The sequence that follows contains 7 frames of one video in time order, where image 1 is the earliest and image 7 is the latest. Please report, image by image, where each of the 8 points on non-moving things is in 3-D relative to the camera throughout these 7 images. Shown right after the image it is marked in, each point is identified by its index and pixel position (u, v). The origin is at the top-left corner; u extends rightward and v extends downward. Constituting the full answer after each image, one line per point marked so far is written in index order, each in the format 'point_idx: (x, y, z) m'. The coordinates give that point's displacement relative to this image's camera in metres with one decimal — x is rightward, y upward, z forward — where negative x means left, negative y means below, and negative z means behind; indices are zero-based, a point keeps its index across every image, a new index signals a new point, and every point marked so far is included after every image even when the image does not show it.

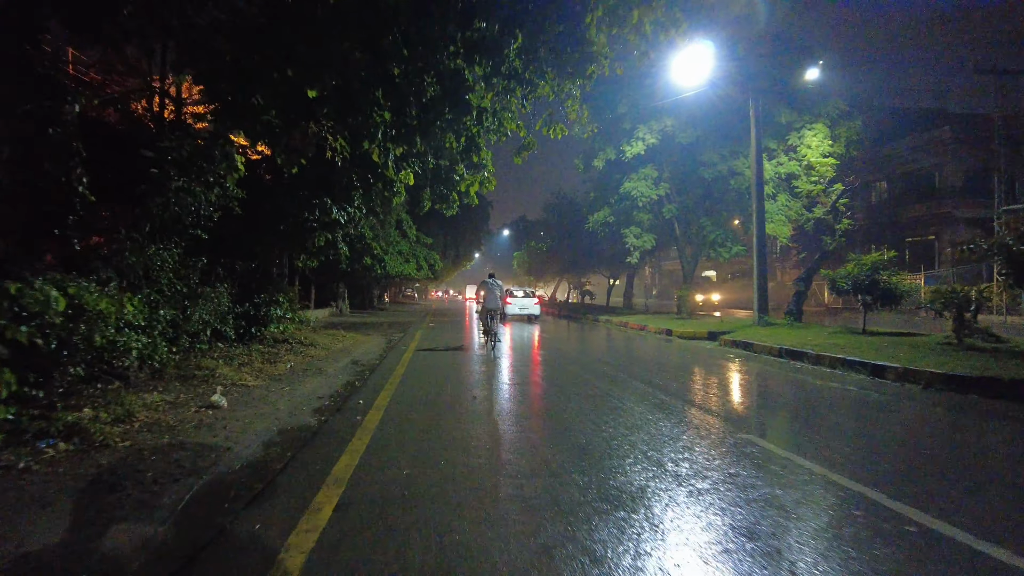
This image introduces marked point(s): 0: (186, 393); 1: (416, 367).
0: (-3.9, -1.2, +7.7) m
1: (-1.9, -1.5, +12.8) m
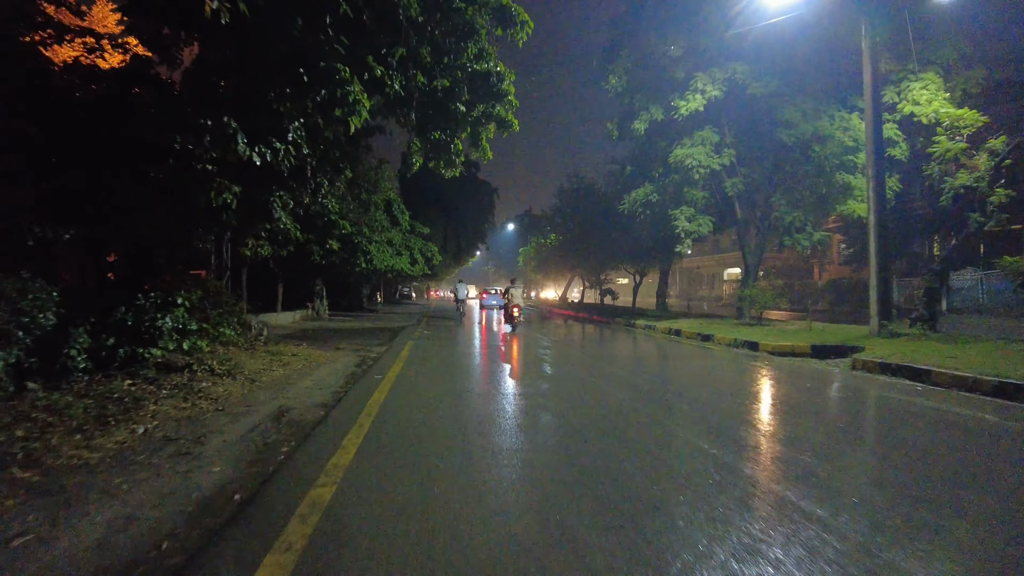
0: (-3.3, -1.2, +2.2) m
1: (-1.4, -1.4, +7.4) m
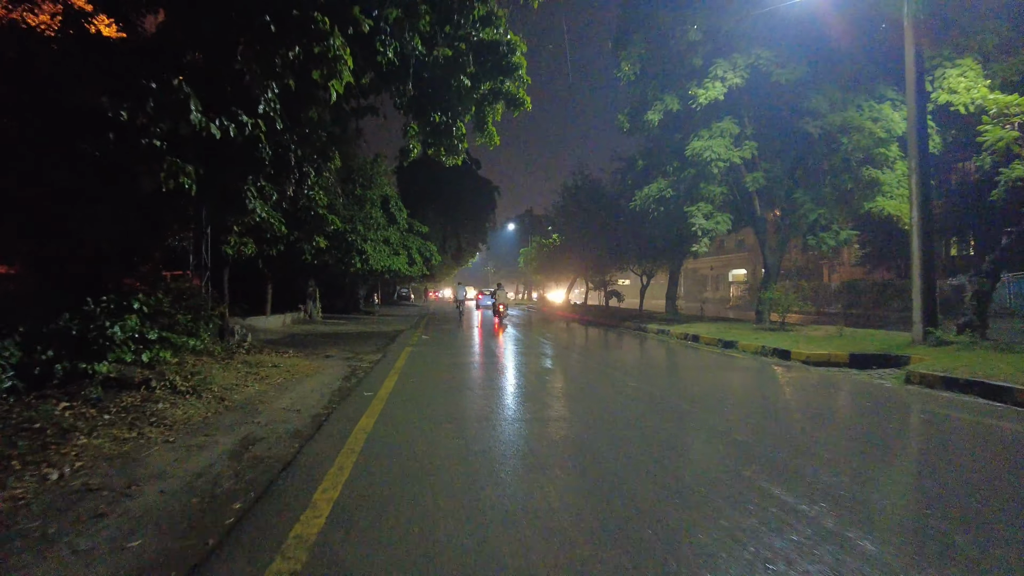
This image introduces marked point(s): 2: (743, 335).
0: (-3.2, -1.2, +0.9) m
1: (-1.2, -1.5, +6.0) m
2: (+6.2, -1.3, +17.5) m
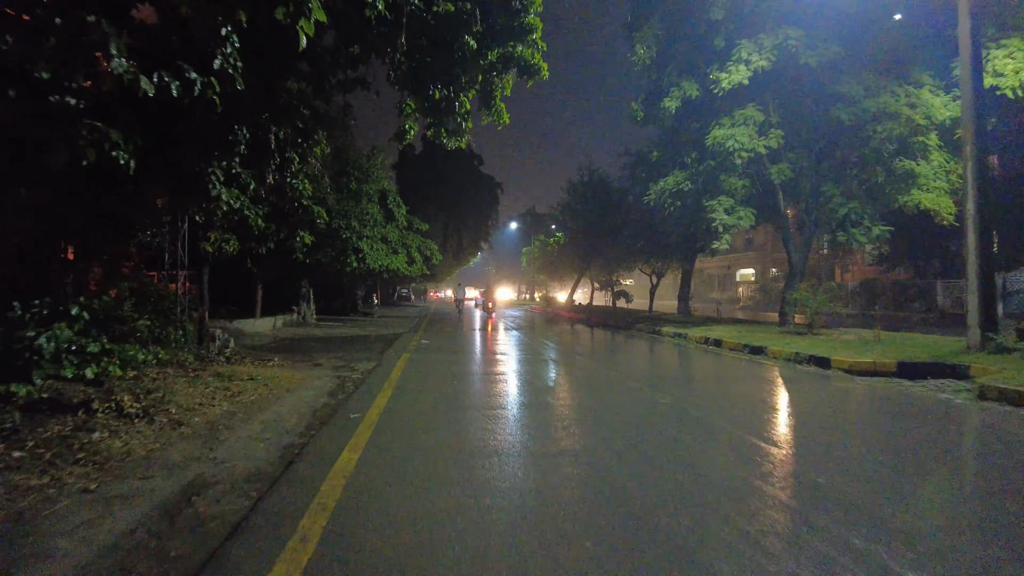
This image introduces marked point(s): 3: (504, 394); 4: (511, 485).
0: (-3.0, -1.2, -0.4) m
1: (-1.0, -1.5, +4.7) m
2: (+6.4, -1.3, +16.1) m
3: (-0.1, -1.7, +10.1) m
4: (0.0, -1.5, +4.9) m
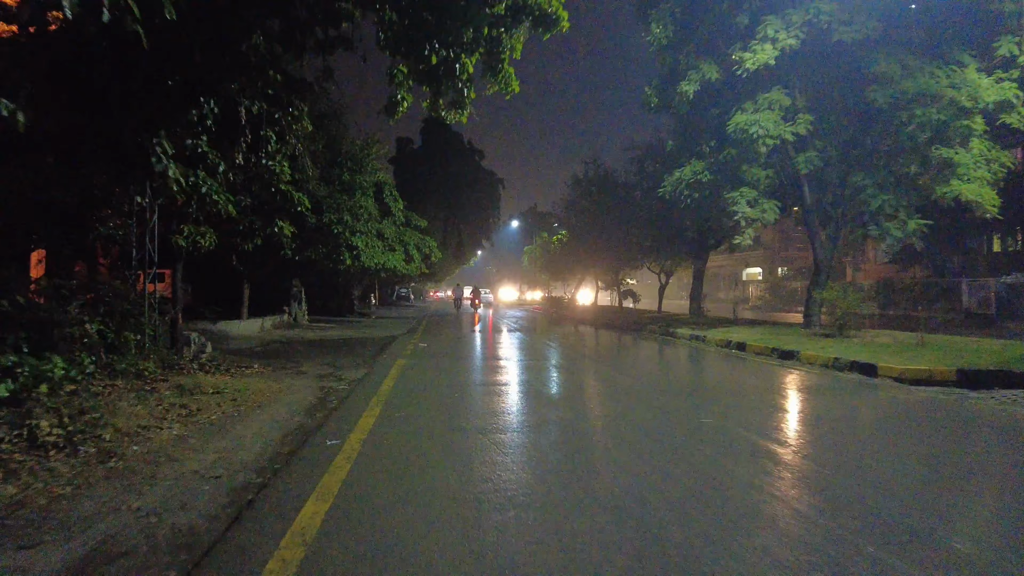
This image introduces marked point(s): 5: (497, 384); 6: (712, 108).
0: (-2.9, -1.2, -1.8) m
1: (-0.9, -1.5, +3.4) m
2: (+6.5, -1.2, +14.8) m
3: (0.0, -1.6, +8.8) m
4: (+0.2, -1.5, +3.6) m
5: (-0.2, -1.6, +10.6) m
6: (+5.1, +4.6, +16.7) m
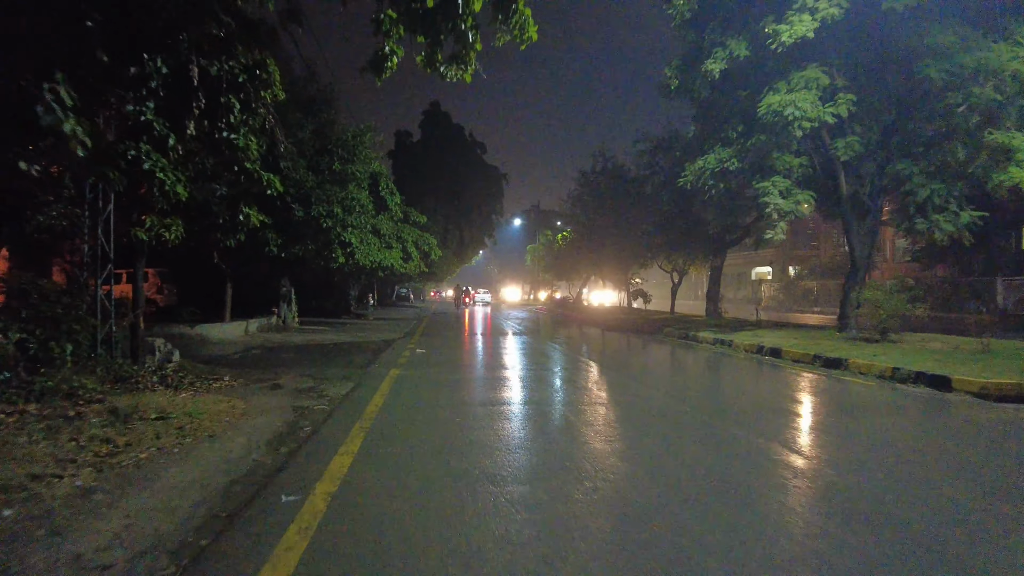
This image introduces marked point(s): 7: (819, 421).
0: (-2.7, -1.2, -3.3) m
1: (-0.8, -1.4, +1.8) m
2: (+6.7, -1.2, +13.3) m
3: (+0.2, -1.6, +7.3) m
4: (+0.3, -1.5, +2.1) m
5: (0.0, -1.6, +9.1) m
6: (+5.3, +4.6, +15.1) m
7: (+3.8, -1.8, +8.0) m
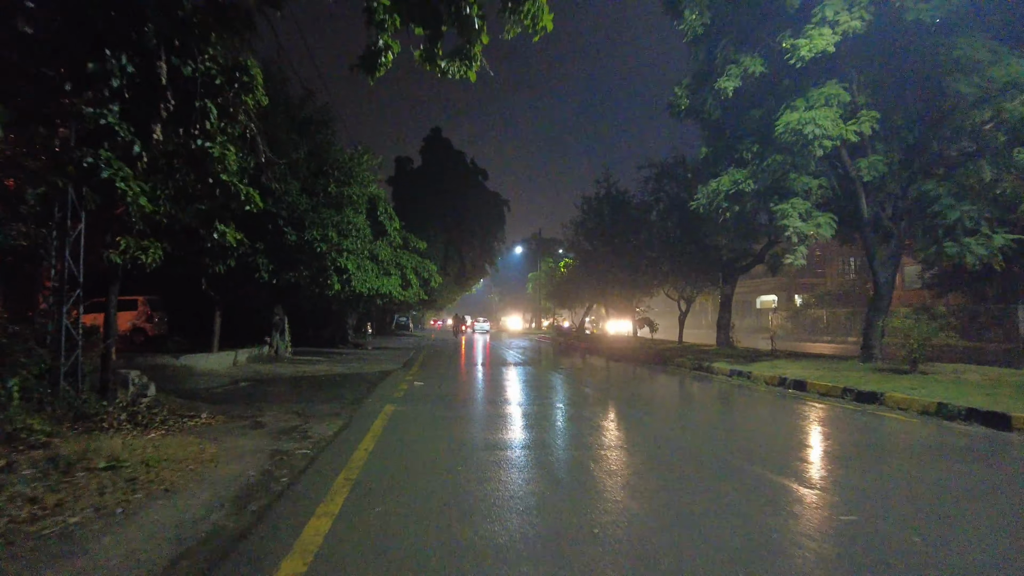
0: (-2.6, -1.0, -4.2) m
1: (-0.7, -1.5, +0.9) m
2: (+6.8, -1.8, +12.3) m
3: (+0.2, -1.9, +6.3) m
4: (+0.4, -1.5, +1.1) m
5: (0.0, -2.0, +8.1) m
6: (+5.4, +4.0, +14.4) m
7: (+3.9, -2.1, +7.0) m
